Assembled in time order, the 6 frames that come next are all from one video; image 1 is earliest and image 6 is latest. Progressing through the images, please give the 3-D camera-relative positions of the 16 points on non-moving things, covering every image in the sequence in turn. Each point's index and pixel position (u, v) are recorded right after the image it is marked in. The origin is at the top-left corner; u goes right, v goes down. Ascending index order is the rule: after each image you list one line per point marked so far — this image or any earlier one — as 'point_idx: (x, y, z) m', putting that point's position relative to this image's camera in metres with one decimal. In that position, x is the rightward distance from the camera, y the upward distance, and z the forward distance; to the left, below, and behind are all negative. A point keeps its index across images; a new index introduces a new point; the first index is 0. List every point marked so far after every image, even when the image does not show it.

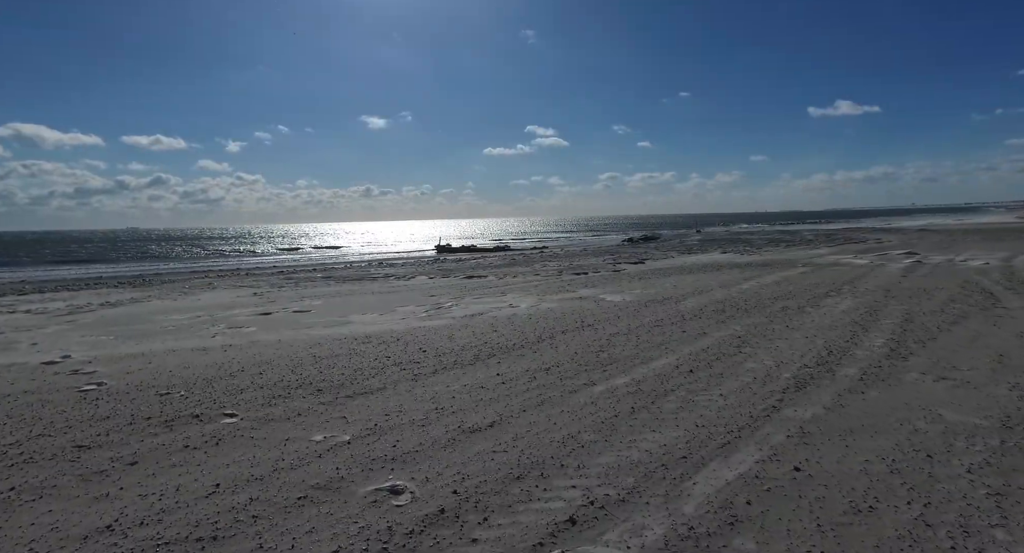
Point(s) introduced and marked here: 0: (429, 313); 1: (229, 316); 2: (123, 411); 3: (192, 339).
0: (-2.6, -1.2, +16.6) m
1: (-9.7, -1.4, +18.0) m
2: (-5.5, -1.9, +7.4) m
3: (-8.5, -1.7, +13.8) m
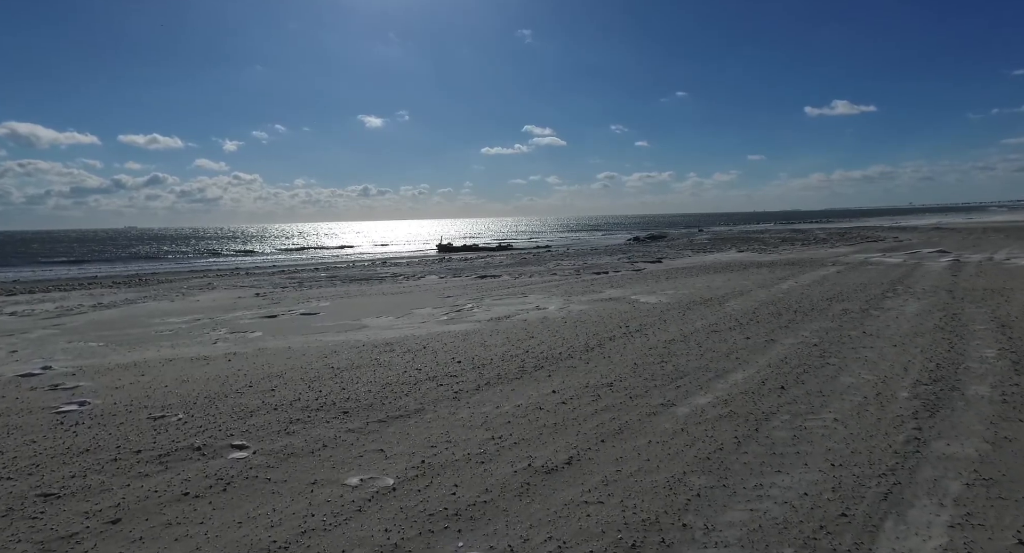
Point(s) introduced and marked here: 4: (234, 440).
0: (-1.8, -1.2, +15.2) m
1: (-8.9, -1.4, +16.6) m
2: (-4.7, -1.9, +6.0) m
3: (-7.6, -1.7, +12.5) m
4: (-3.2, -1.9, +6.1) m
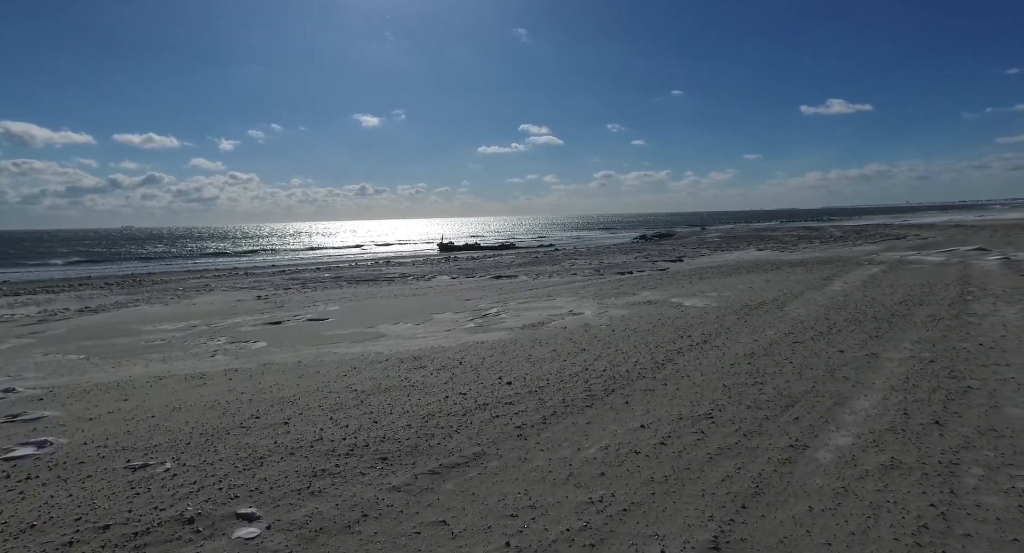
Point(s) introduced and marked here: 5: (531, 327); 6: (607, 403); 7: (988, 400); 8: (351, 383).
0: (-0.9, -1.2, +13.6) m
1: (-8.0, -1.4, +15.0) m
2: (-3.8, -2.0, +4.4) m
3: (-6.7, -1.7, +10.8) m
4: (-2.3, -2.0, +4.5) m
5: (+0.4, -1.2, +12.8) m
6: (+1.3, -1.7, +6.9) m
7: (+5.7, -1.5, +6.3) m
8: (-2.5, -1.7, +8.2) m
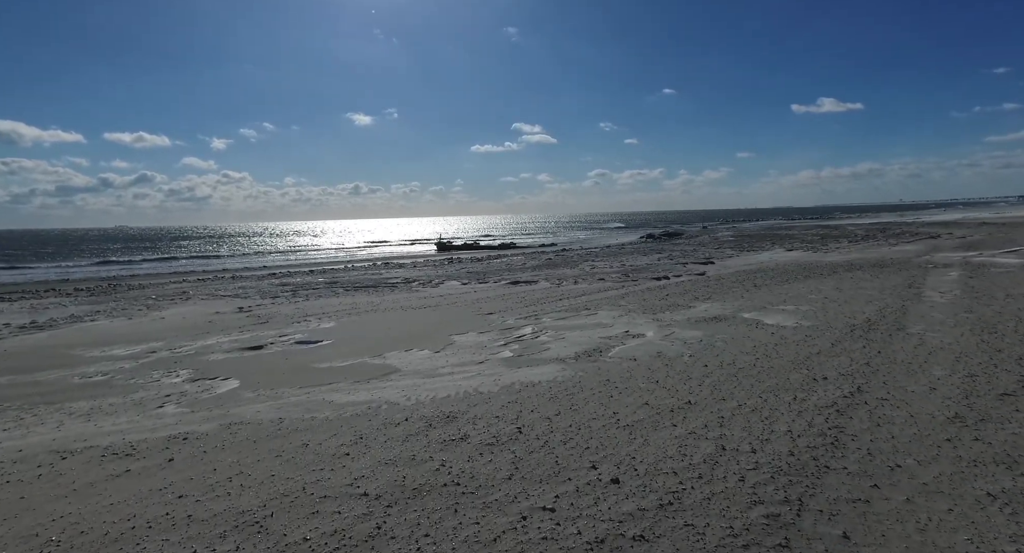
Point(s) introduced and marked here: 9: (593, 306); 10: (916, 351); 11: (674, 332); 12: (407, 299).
0: (0.0, -1.5, +10.6) m
1: (-7.1, -1.7, +11.9) m
2: (-2.7, -2.3, +1.4) m
3: (-5.8, -2.0, +7.7) m
4: (-1.3, -2.3, +1.4) m
5: (+1.4, -1.5, +9.8) m
6: (+2.3, -1.9, +3.9) m
7: (+6.7, -1.8, +3.4) m
8: (-1.5, -1.9, +5.2) m
9: (+2.4, -0.9, +15.9) m
10: (+6.6, -1.3, +8.6) m
11: (+3.6, -1.2, +11.7) m
12: (-3.8, -0.8, +19.0) m
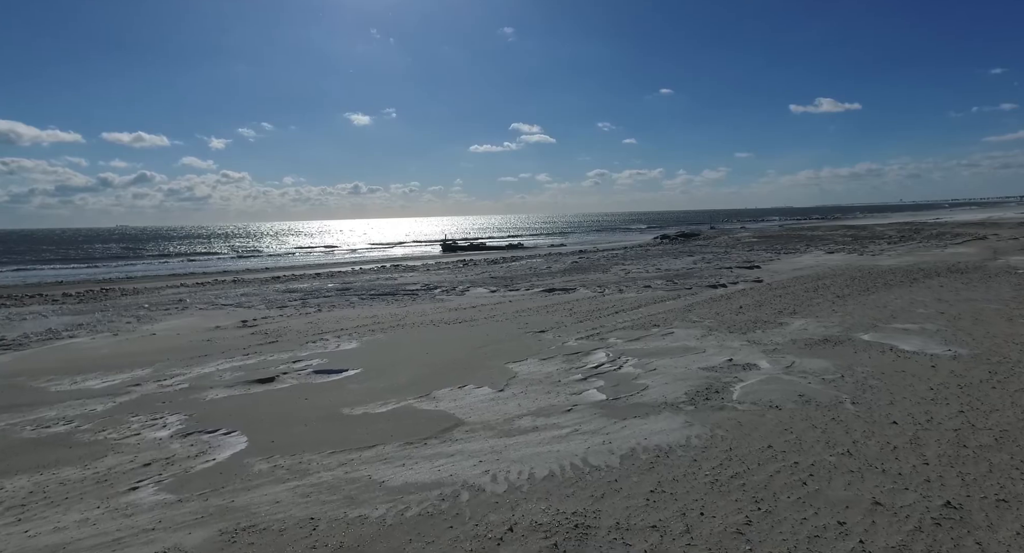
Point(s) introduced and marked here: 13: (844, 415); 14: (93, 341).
0: (+1.4, -1.8, +8.1) m
1: (-5.8, -2.0, +9.4) m
2: (-1.4, -2.5, -1.1) m
3: (-4.4, -2.3, +5.3) m
4: (+0.1, -2.5, -1.0) m
5: (+2.8, -1.8, +7.3) m
6: (+3.6, -2.2, +1.5) m
7: (+8.1, -2.1, +0.9) m
8: (-0.2, -2.2, +2.7) m
9: (+3.8, -1.1, +13.4) m
10: (+7.9, -1.5, +6.2) m
11: (+5.0, -1.5, +9.3) m
12: (-2.5, -1.1, +16.6) m
13: (+4.1, -1.8, +6.6) m
14: (-11.3, -1.7, +14.1) m
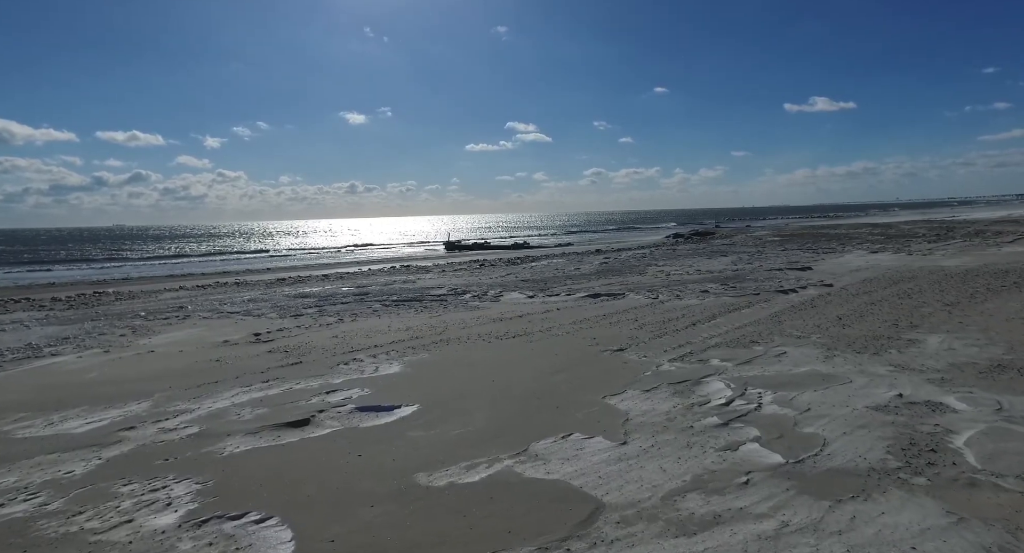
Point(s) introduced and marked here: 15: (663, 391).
0: (+2.9, -1.9, +5.9) m
1: (-4.2, -2.1, +7.2) m
2: (+0.2, -2.7, -3.3) m
3: (-2.9, -2.4, +3.0) m
4: (+1.7, -2.7, -3.2) m
5: (+4.3, -1.9, +5.2) m
6: (+5.2, -2.4, -0.7) m
7: (+9.6, -2.2, -1.2) m
8: (+1.4, -2.4, +0.5) m
9: (+5.3, -1.3, +11.3) m
10: (+9.5, -1.7, +4.0) m
11: (+6.5, -1.6, +7.1) m
12: (-1.0, -1.2, +14.4) m
13: (+5.7, -1.9, +4.4) m
14: (-9.8, -1.9, +11.8) m
15: (+2.4, -1.7, +8.2) m
